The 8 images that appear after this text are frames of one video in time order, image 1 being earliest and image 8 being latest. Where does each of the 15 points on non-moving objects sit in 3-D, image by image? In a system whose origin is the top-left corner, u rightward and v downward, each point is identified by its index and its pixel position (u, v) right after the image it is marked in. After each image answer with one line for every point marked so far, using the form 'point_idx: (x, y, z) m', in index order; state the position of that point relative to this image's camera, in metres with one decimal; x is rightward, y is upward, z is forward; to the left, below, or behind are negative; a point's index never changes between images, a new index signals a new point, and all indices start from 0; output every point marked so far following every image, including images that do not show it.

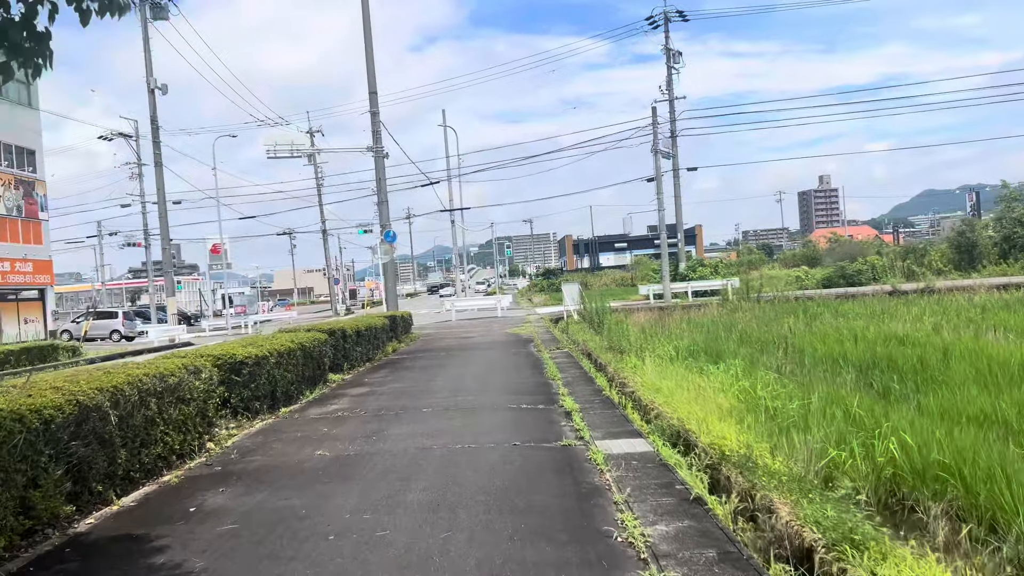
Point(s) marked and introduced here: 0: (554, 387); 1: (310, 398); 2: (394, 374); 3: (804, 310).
0: (+0.4, -1.0, +8.2) m
1: (-2.1, -1.2, +8.4) m
2: (-1.5, -1.1, +10.6) m
3: (+6.3, -0.5, +17.7) m
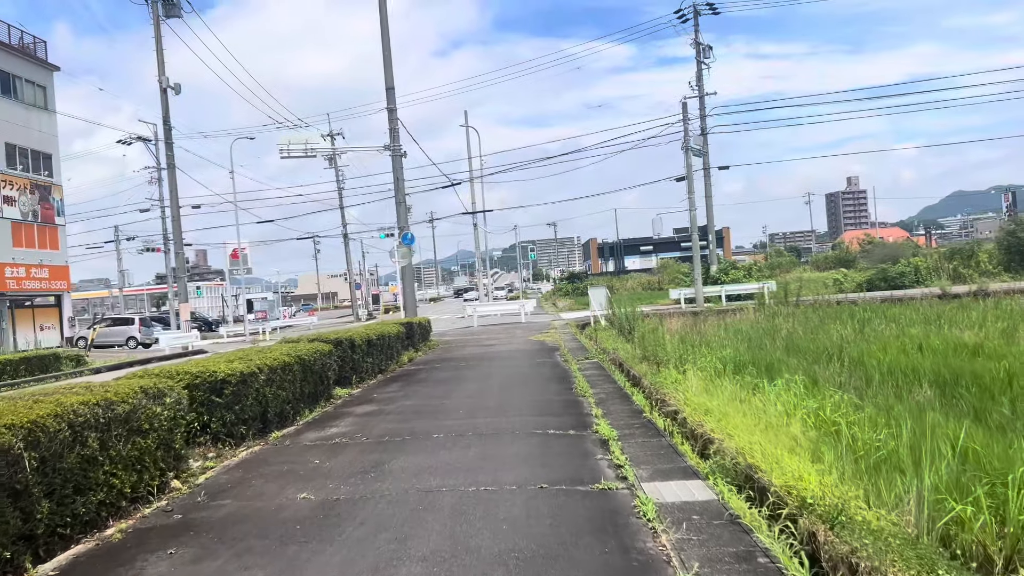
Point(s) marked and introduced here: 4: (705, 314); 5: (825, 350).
0: (+0.7, -1.1, +7.2) m
1: (-1.9, -1.2, +7.5) m
2: (-1.2, -1.2, +9.7) m
3: (+6.8, -0.5, +16.5) m
4: (+4.6, -0.6, +19.5) m
5: (+4.3, -0.8, +11.0) m
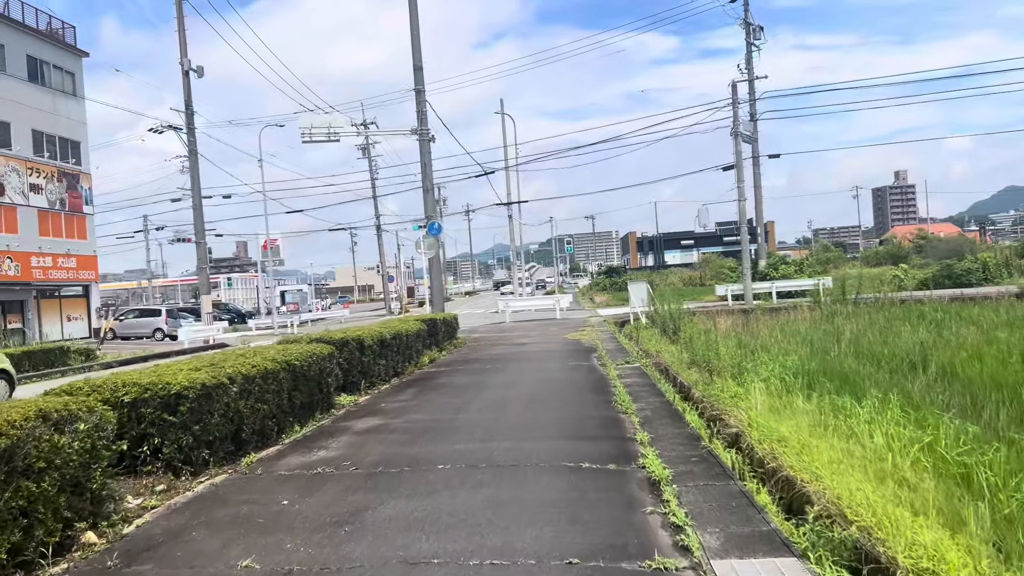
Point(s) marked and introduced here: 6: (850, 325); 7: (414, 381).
0: (+0.8, -1.0, +5.9) m
1: (-1.7, -1.2, +6.3) m
2: (-0.9, -1.1, +8.5) m
3: (+7.5, -0.5, +14.9) m
4: (+5.4, -0.5, +18.0) m
5: (+4.6, -0.8, +9.5) m
6: (+5.8, -0.6, +14.1) m
7: (-1.2, -1.1, +9.8) m
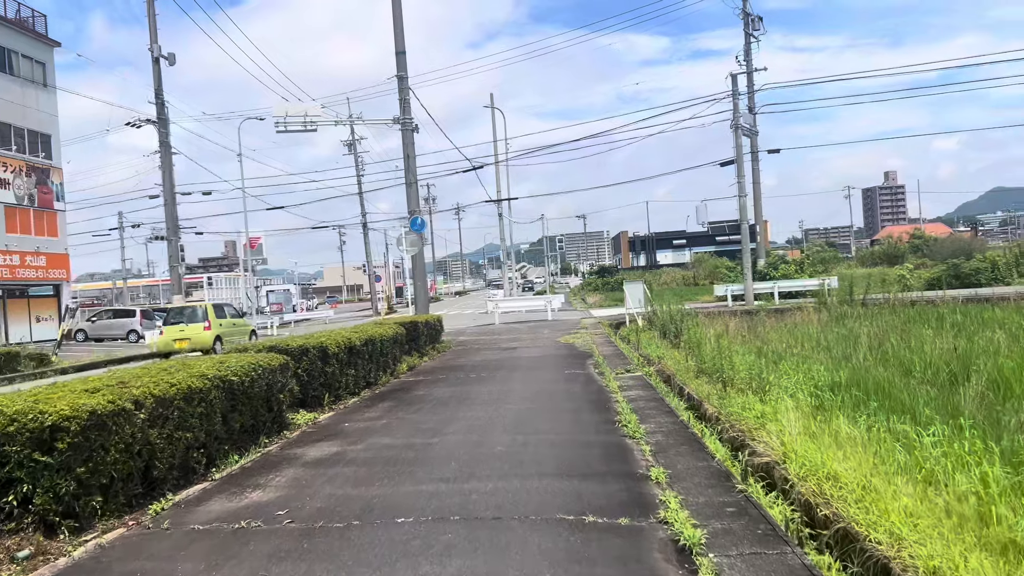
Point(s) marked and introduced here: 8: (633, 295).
0: (+0.8, -1.0, +4.7) m
1: (-1.8, -1.1, +5.2) m
2: (-1.1, -1.1, +7.3) m
3: (+7.3, -0.5, +13.9) m
4: (+5.2, -0.5, +17.0) m
5: (+4.5, -0.8, +8.5) m
6: (+5.7, -0.6, +13.0) m
7: (-1.3, -1.1, +8.6) m
8: (+2.8, -0.2, +18.8) m
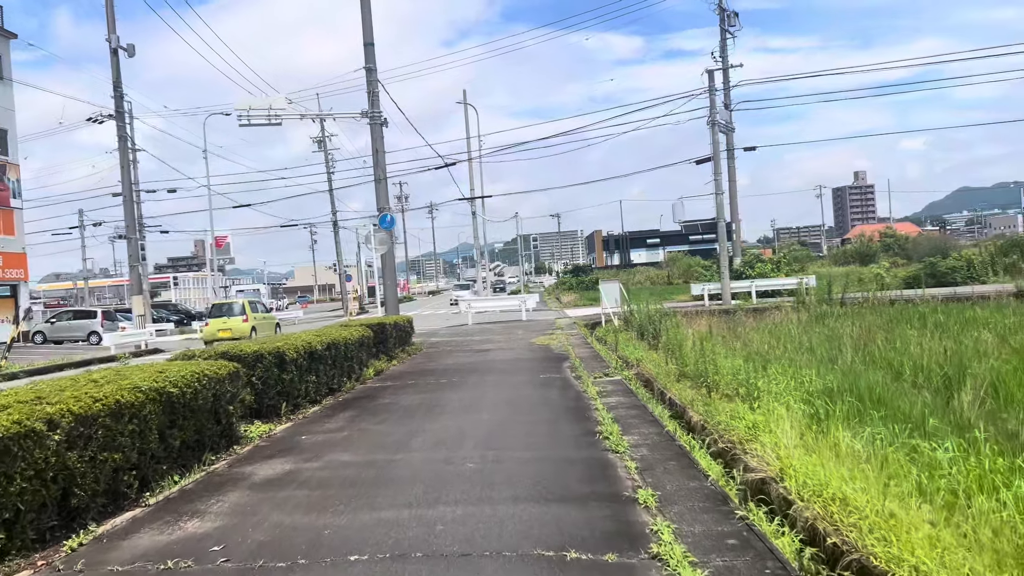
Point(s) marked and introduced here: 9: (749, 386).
0: (+0.6, -1.0, +4.3) m
1: (-1.9, -1.2, +4.6) m
2: (-1.3, -1.1, +6.8) m
3: (+6.8, -0.5, +13.6) m
4: (+4.6, -0.5, +16.6) m
5: (+4.2, -0.8, +8.1) m
6: (+5.2, -0.6, +12.7) m
7: (-1.6, -1.1, +8.1) m
8: (+2.2, -0.2, +18.4) m
9: (+2.0, -0.8, +6.9) m
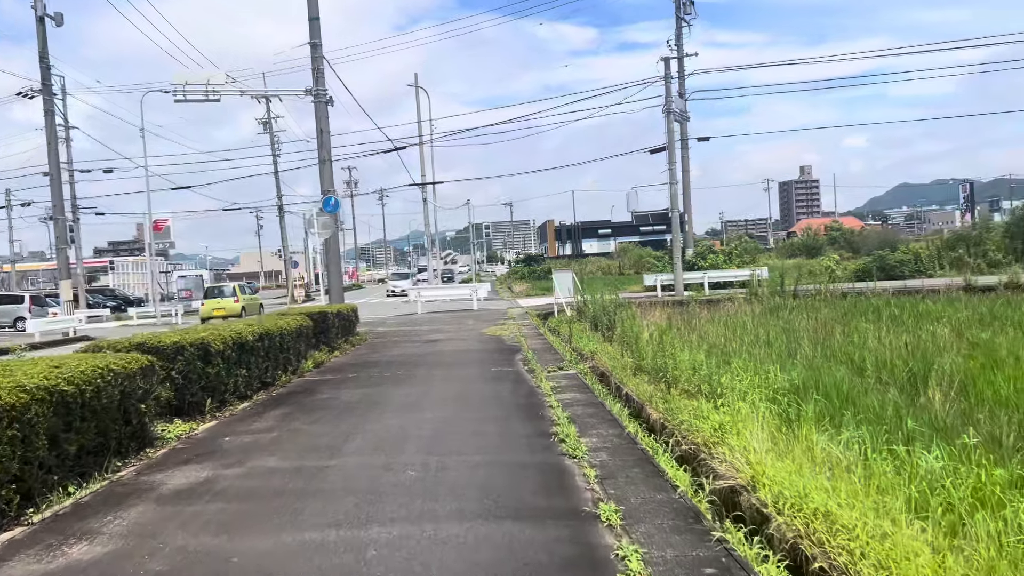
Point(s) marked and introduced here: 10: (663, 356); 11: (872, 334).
0: (+0.3, -1.0, +3.8) m
1: (-2.2, -1.1, +4.0) m
2: (-1.7, -1.0, +6.2) m
3: (+6.0, -0.4, +13.5) m
4: (+3.6, -0.3, +16.4) m
5: (+3.7, -0.7, +7.8) m
6: (+4.5, -0.5, +12.5) m
7: (-2.1, -1.0, +7.5) m
8: (+1.1, +0.1, +18.0) m
9: (+1.6, -0.8, +6.5) m
10: (+1.5, -0.7, +8.1) m
11: (+4.7, -0.6, +10.6) m
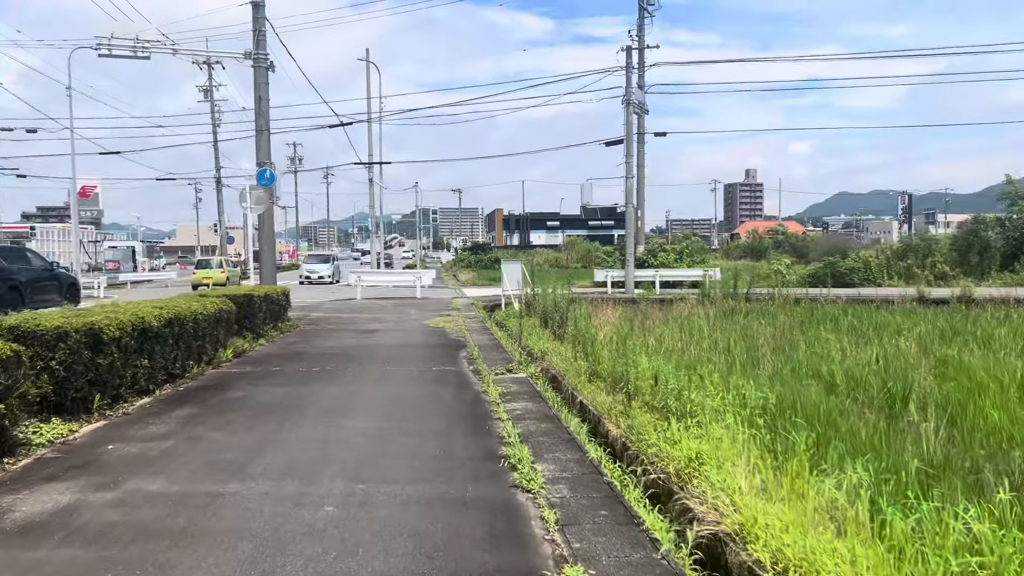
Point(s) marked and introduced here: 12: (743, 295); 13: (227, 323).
0: (+0.1, -1.0, +3.0) m
1: (-2.4, -1.0, +3.0) m
2: (-2.1, -0.9, +5.3) m
3: (+5.1, -0.5, +13.1) m
4: (+2.6, -0.3, +15.8) m
5: (+3.3, -0.8, +7.3) m
6: (+3.7, -0.6, +12.0) m
7: (-2.5, -0.8, +6.5) m
8: (0.0, +0.3, +17.2) m
9: (+1.2, -0.8, +5.8) m
10: (+1.0, -0.7, +7.4) m
11: (+4.0, -0.7, +10.1) m
12: (+4.8, -0.1, +16.9) m
13: (-3.0, -0.4, +8.7) m
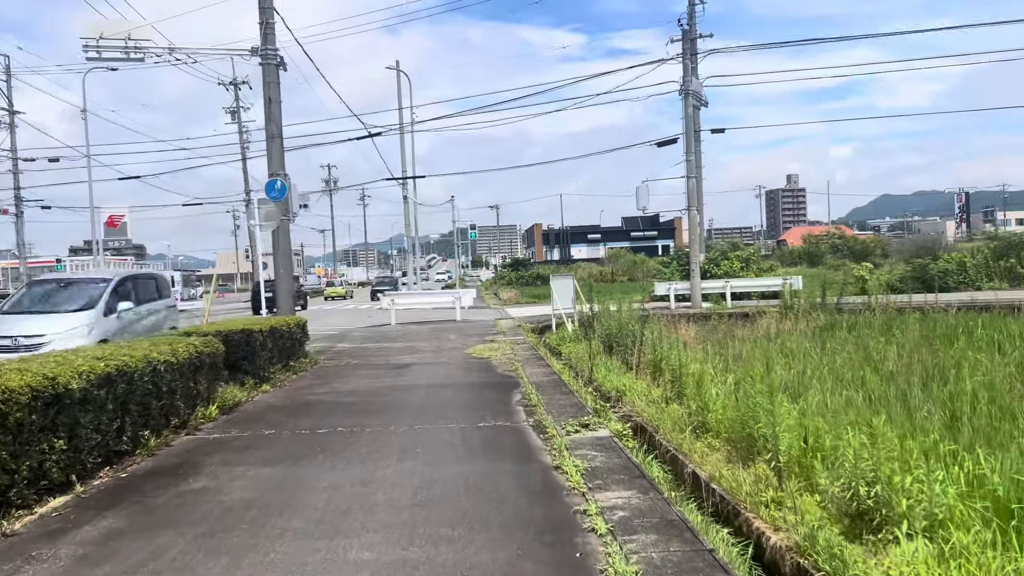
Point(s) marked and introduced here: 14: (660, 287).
0: (+0.4, -1.1, +0.9) m
1: (-2.1, -1.1, +1.0) m
2: (-1.6, -1.1, +3.2) m
3: (+5.9, -0.6, +10.7) m
4: (+3.5, -0.5, +13.5) m
5: (+3.8, -0.9, +5.0) m
6: (+4.4, -0.7, +9.6) m
7: (-2.1, -1.1, +4.5) m
8: (+0.9, -0.1, +15.1) m
9: (+1.6, -0.9, +3.6) m
10: (+1.5, -0.8, +5.2) m
11: (+4.7, -0.8, +7.8) m
12: (+5.8, -0.3, +14.6) m
13: (-2.4, -0.7, +6.7) m
14: (+3.5, 0.0, +19.5) m
